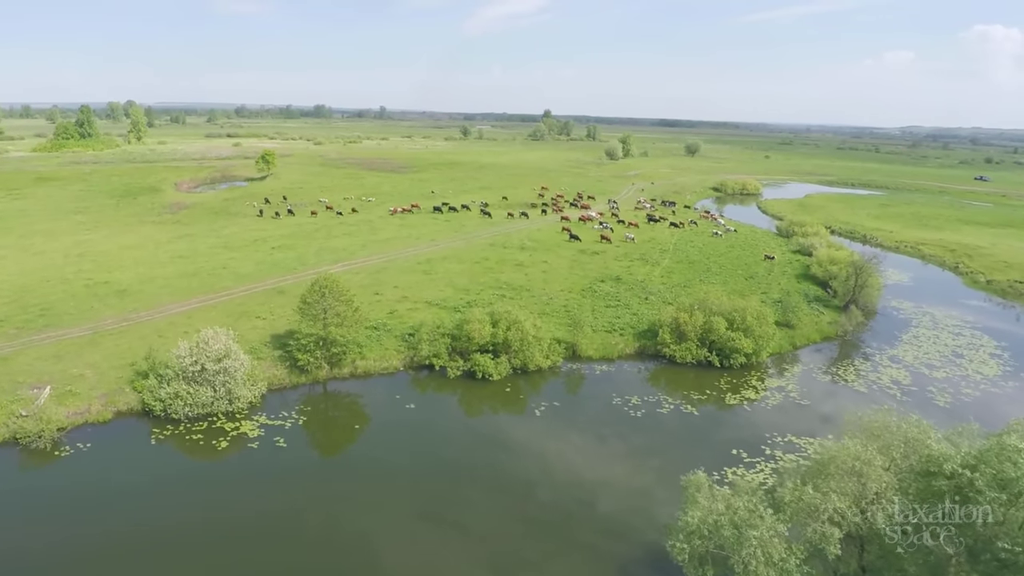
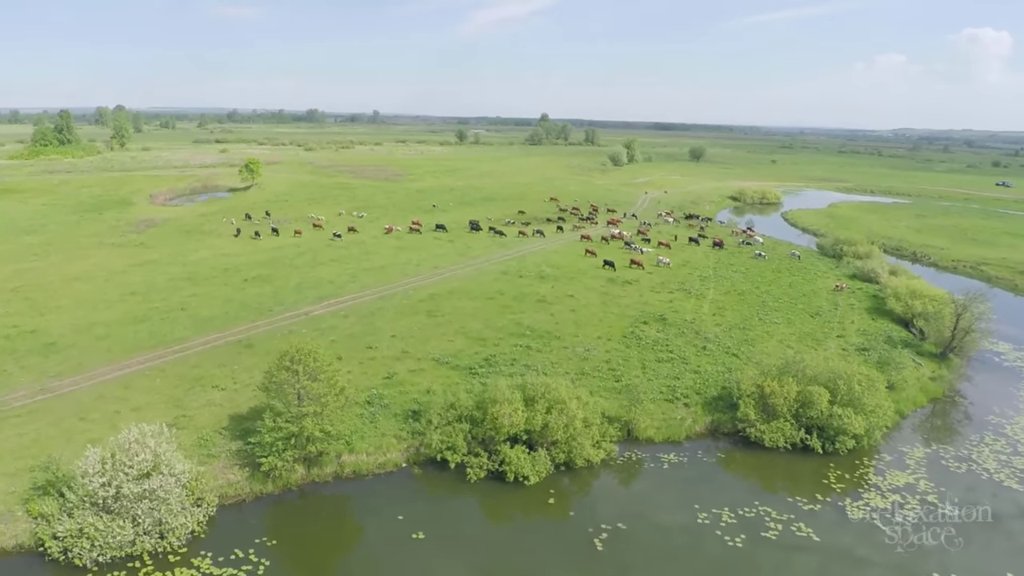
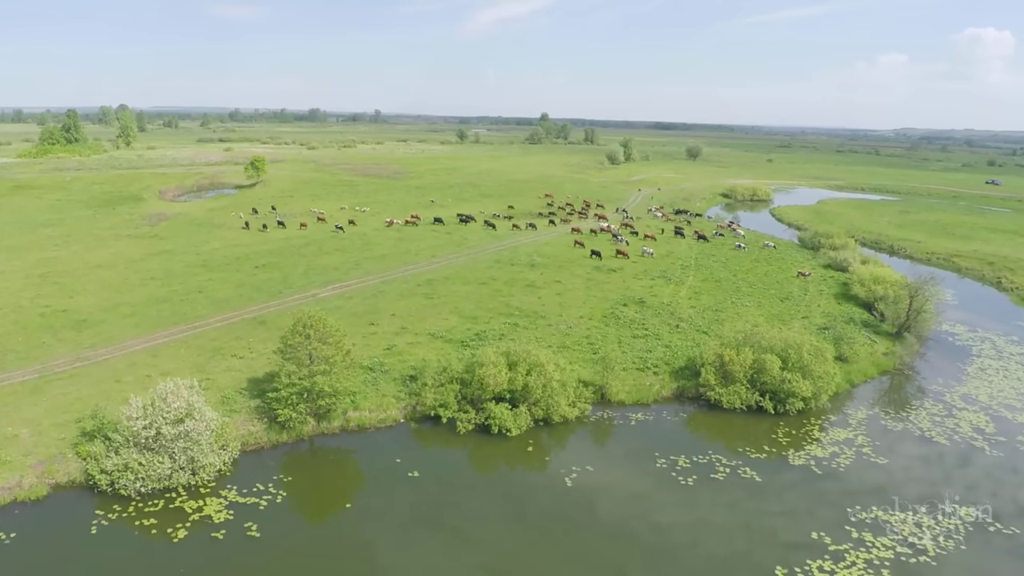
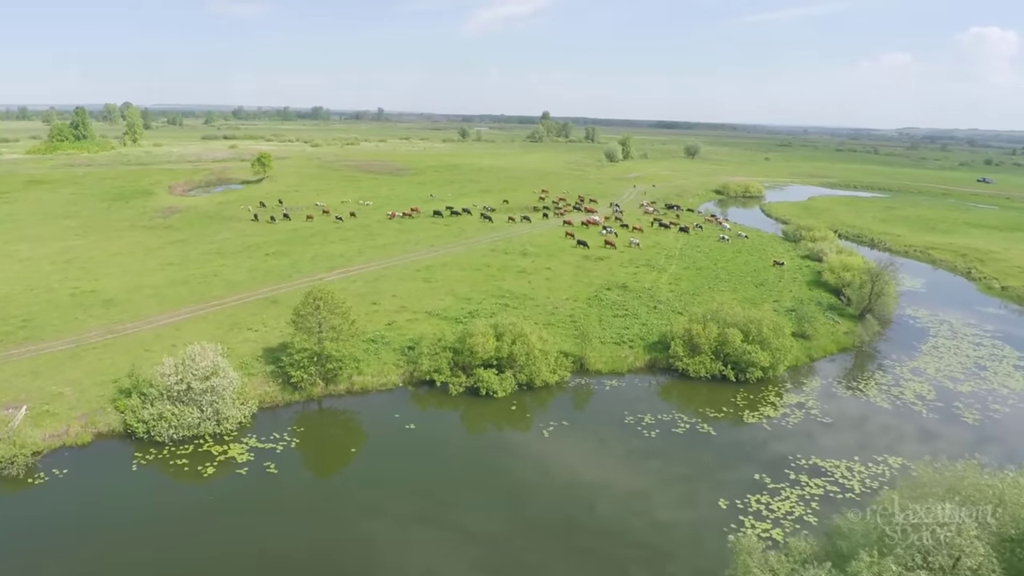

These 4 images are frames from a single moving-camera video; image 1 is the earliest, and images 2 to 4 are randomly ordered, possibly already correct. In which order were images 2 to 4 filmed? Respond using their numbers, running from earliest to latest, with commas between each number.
4, 3, 2
